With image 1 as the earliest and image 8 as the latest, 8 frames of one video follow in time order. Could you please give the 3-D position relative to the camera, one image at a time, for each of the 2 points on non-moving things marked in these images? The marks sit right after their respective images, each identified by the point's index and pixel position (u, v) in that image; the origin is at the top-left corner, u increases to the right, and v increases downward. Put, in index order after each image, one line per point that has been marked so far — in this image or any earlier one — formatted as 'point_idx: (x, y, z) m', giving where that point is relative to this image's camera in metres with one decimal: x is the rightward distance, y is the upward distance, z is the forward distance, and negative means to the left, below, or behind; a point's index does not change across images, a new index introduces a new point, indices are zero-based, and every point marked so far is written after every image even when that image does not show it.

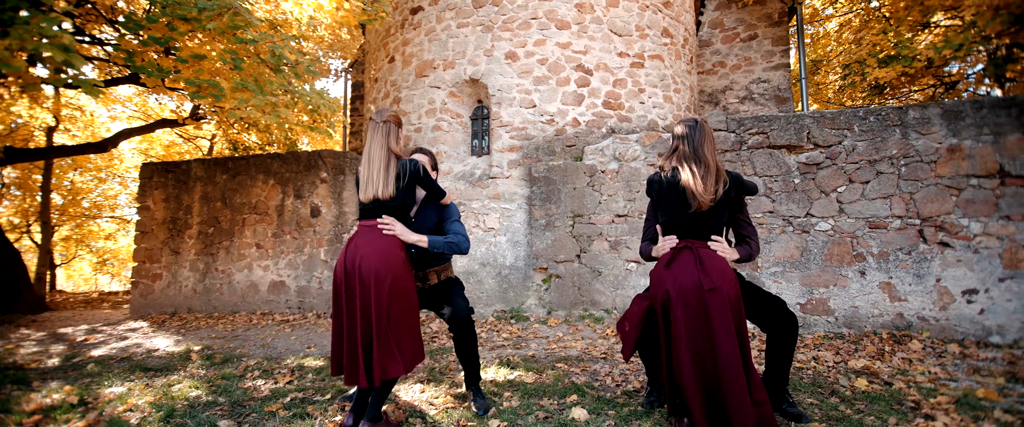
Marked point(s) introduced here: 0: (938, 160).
0: (+4.2, +0.5, +4.1) m
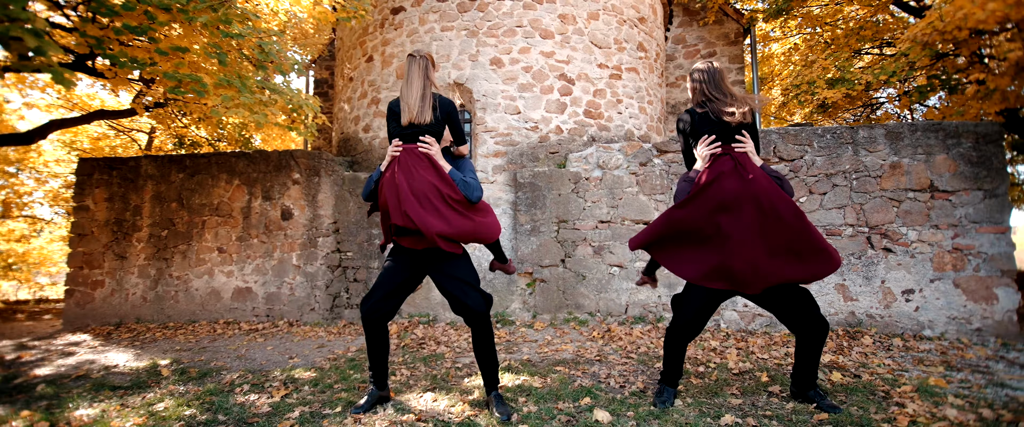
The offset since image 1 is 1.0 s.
0: (+4.2, +0.4, +4.7) m
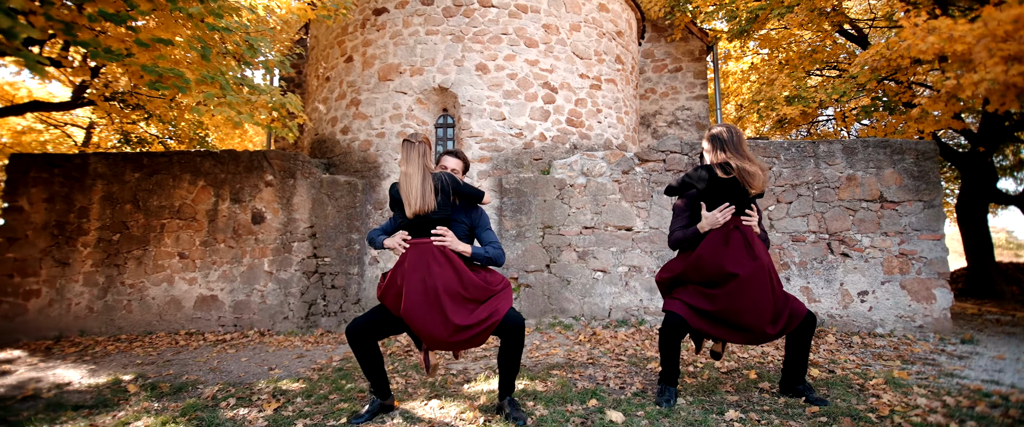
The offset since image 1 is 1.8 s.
0: (+4.0, +0.3, +5.1) m
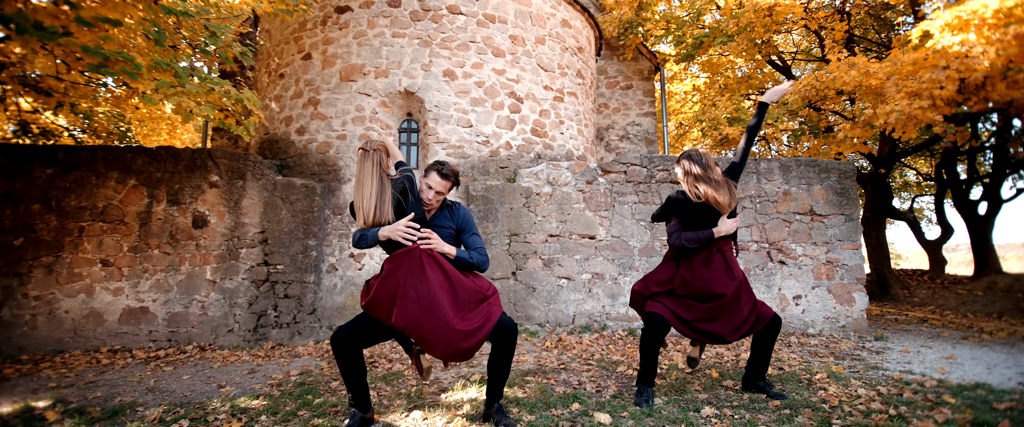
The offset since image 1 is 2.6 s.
0: (+3.6, +0.2, +5.6) m
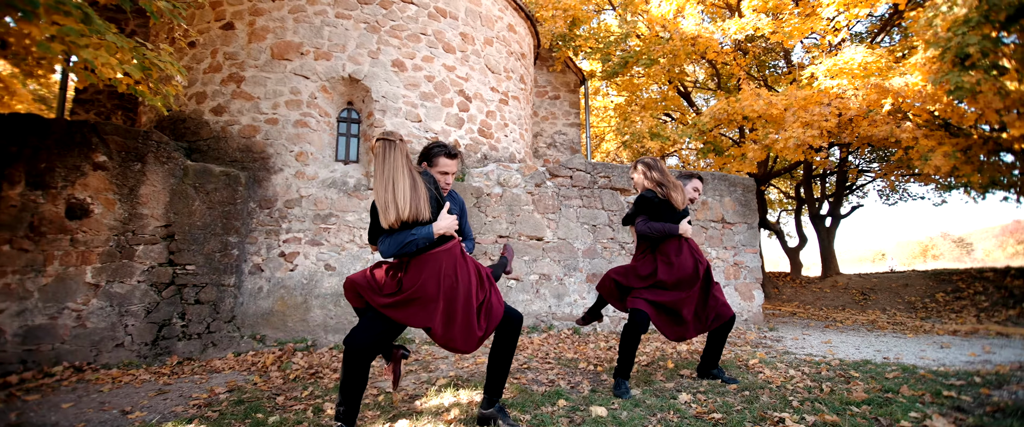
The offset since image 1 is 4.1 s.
0: (+2.8, +0.1, +6.3) m
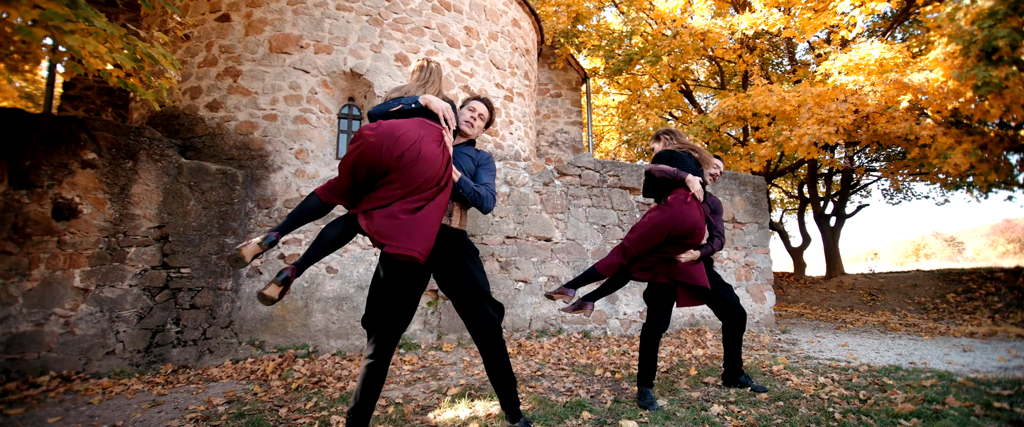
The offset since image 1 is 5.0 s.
0: (+2.9, +0.1, +6.2) m
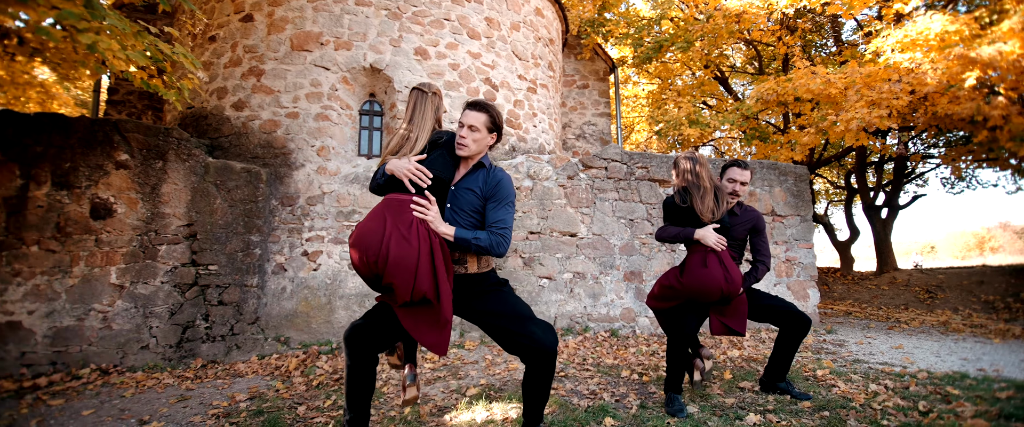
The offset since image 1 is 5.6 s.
0: (+3.3, +0.2, +5.8) m
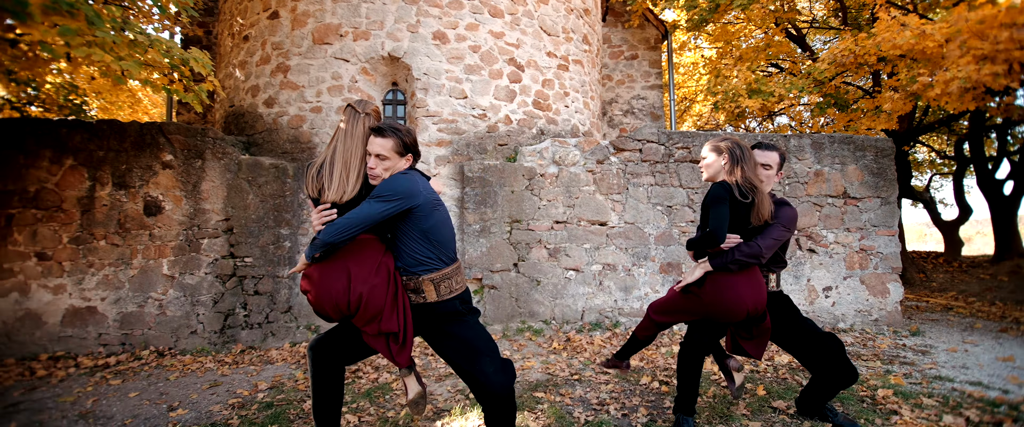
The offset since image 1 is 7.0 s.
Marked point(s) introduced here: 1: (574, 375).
0: (+3.6, +0.4, +5.1) m
1: (+0.5, -1.4, +3.5) m
